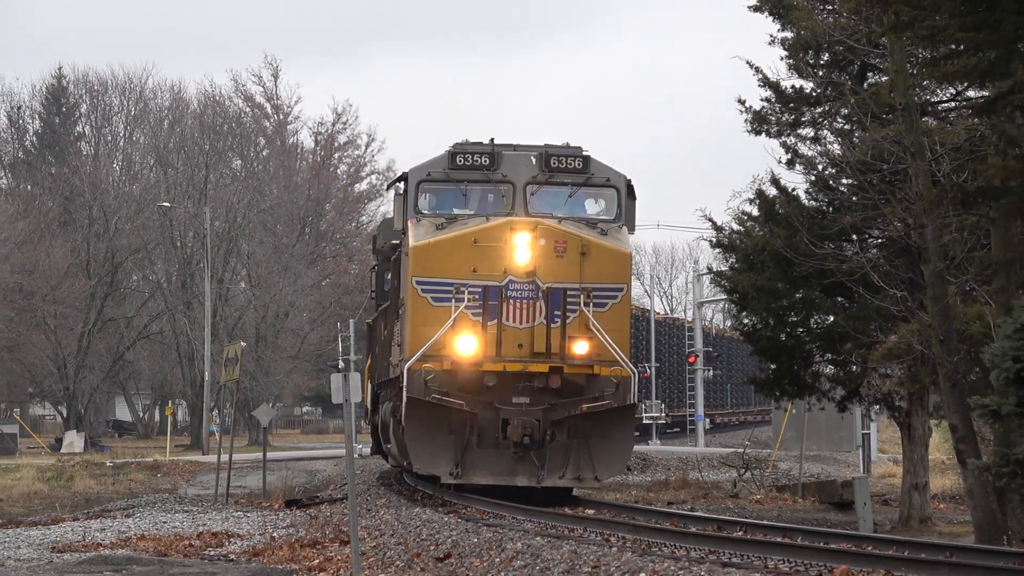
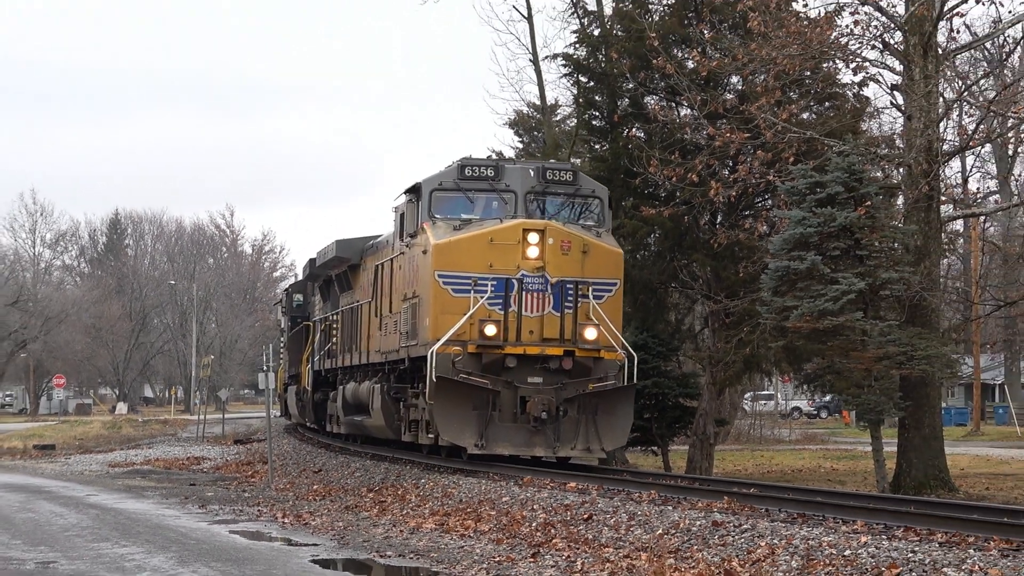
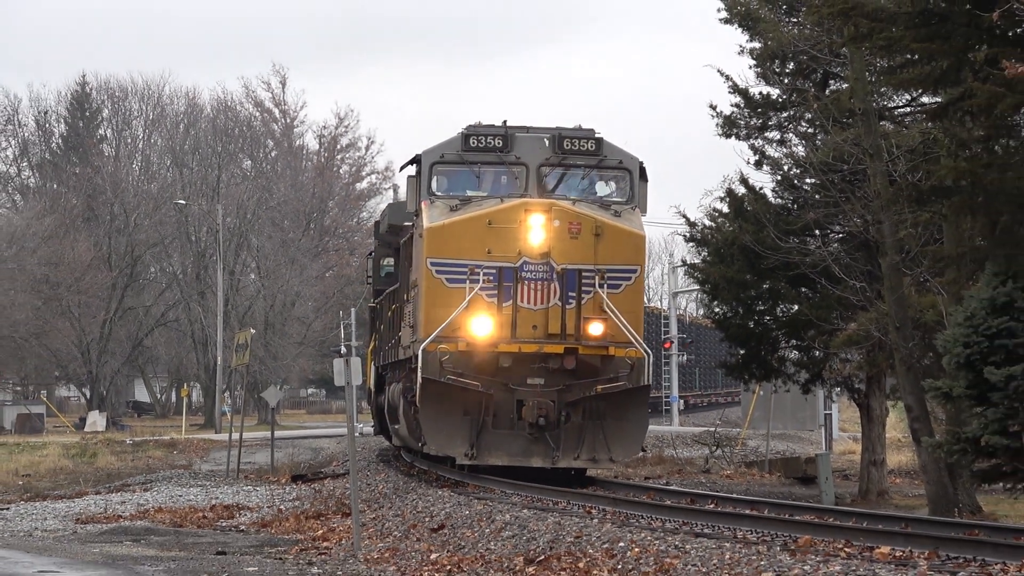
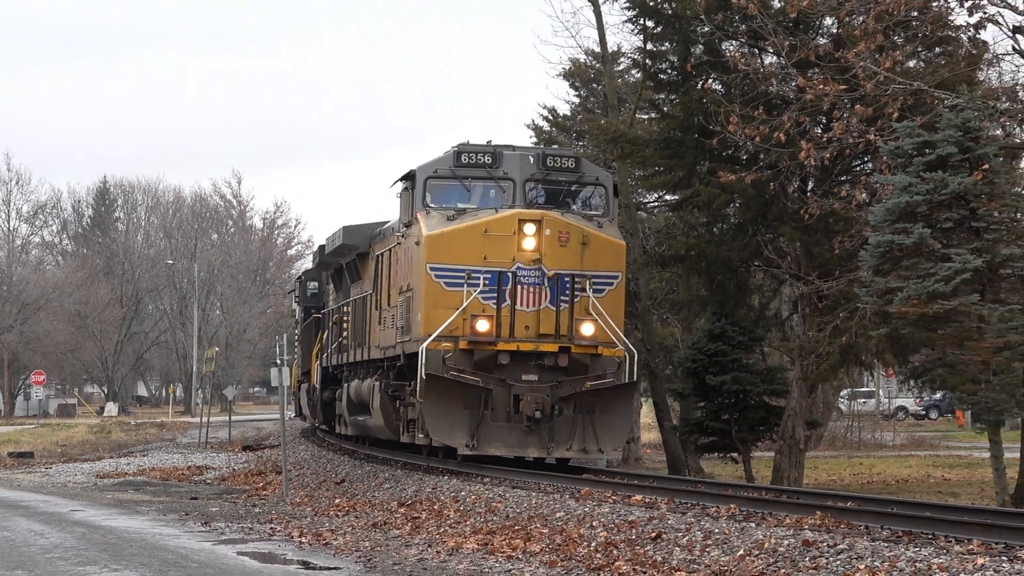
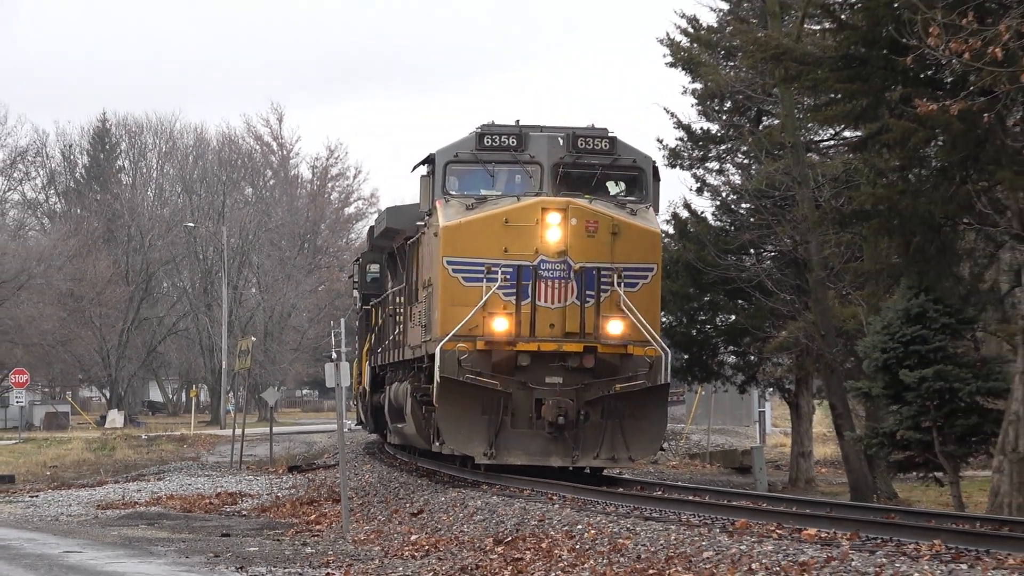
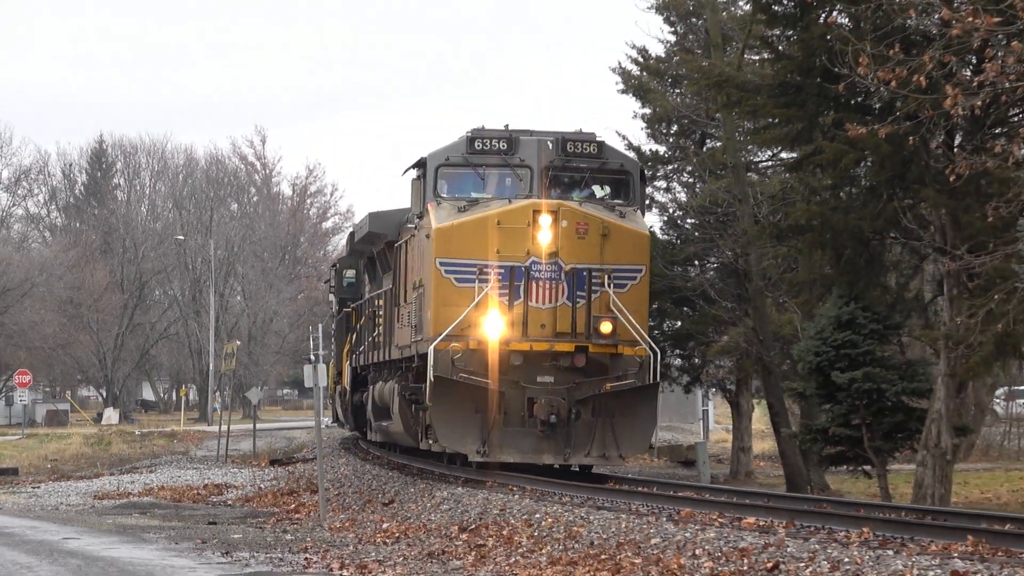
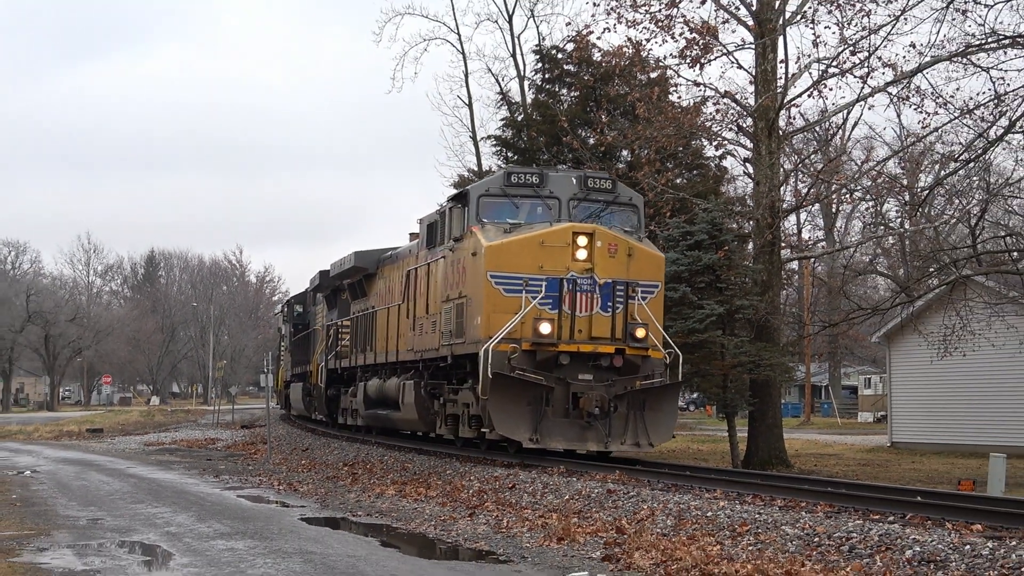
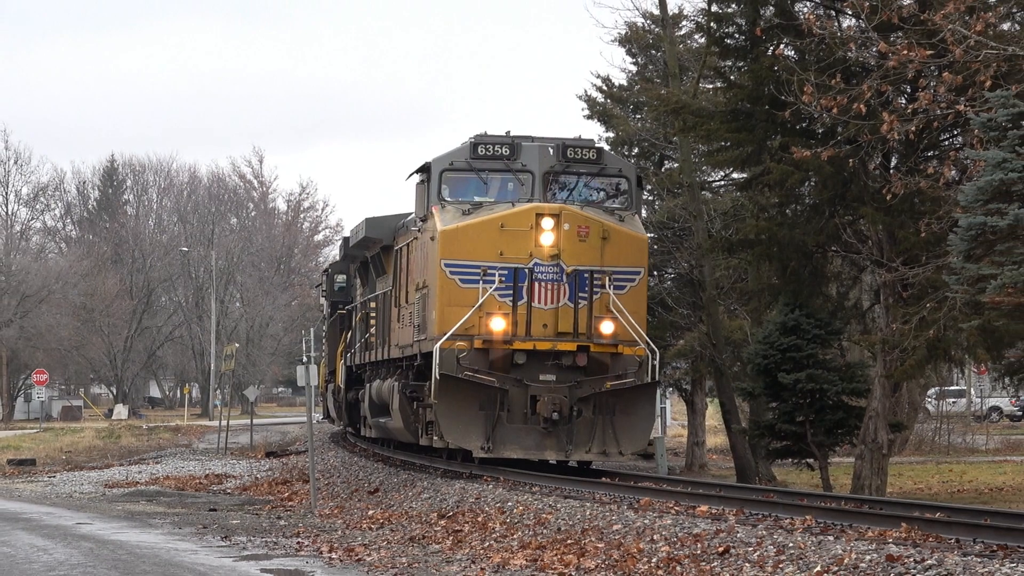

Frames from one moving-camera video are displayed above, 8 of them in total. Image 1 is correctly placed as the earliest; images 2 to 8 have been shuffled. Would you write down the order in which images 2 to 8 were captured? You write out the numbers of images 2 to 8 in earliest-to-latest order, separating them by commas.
3, 5, 6, 8, 4, 2, 7
